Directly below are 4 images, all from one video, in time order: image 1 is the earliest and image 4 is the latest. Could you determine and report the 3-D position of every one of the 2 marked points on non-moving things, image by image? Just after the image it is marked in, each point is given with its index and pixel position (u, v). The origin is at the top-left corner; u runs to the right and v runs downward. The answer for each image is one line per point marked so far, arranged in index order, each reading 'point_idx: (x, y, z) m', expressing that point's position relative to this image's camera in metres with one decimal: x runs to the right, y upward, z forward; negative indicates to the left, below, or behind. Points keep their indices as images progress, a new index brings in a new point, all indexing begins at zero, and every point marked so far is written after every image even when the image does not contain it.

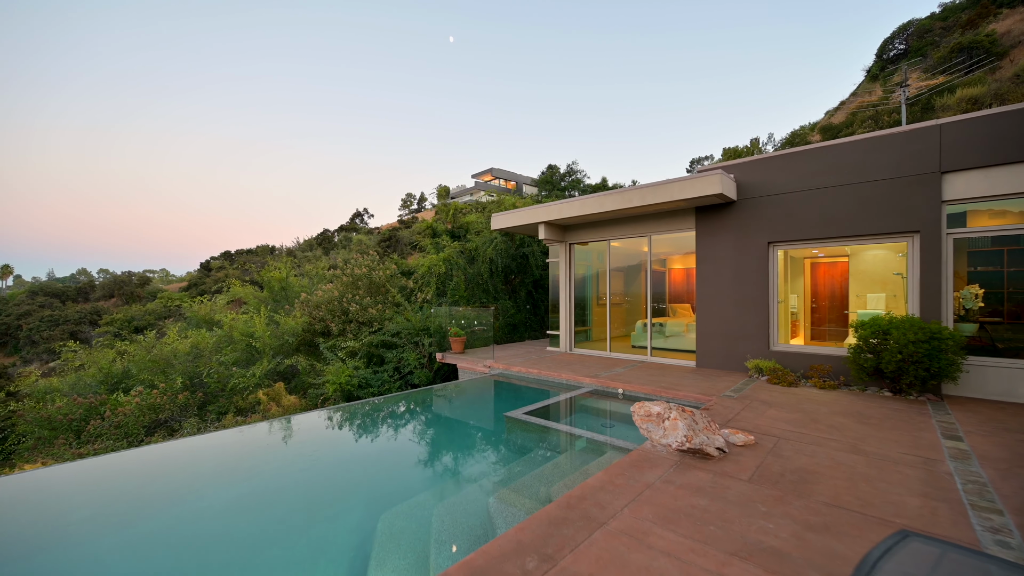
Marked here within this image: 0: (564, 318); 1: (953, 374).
0: (+1.2, -0.7, +8.9) m
1: (+5.1, -1.0, +4.4) m
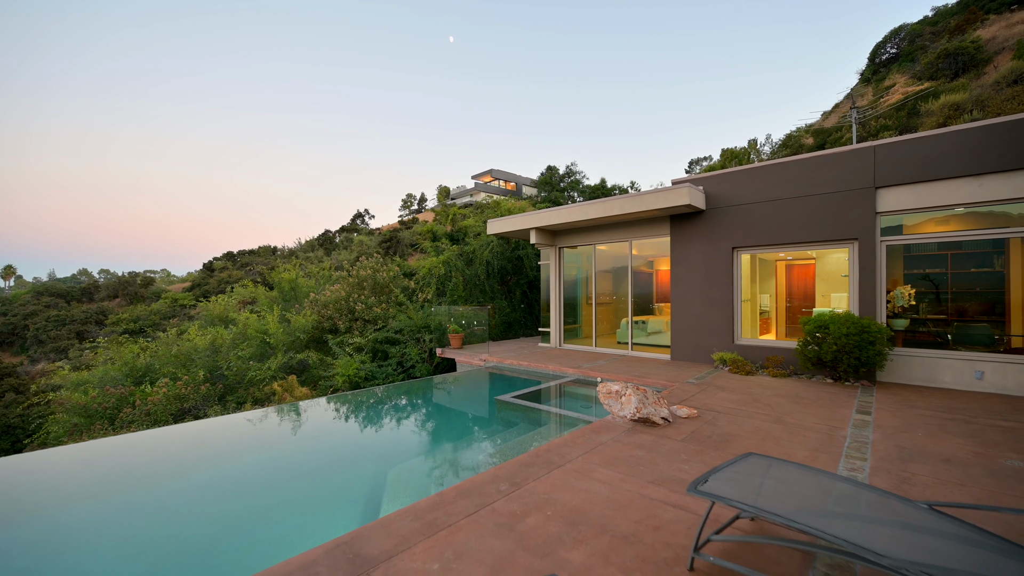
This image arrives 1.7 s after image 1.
0: (+1.1, -0.7, +9.6) m
1: (+5.0, -1.0, +5.1) m
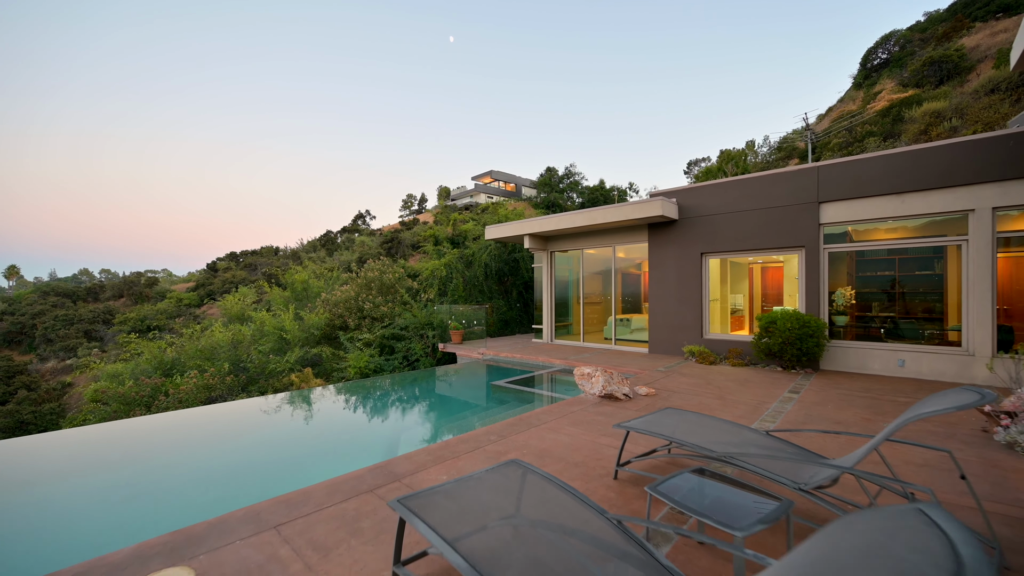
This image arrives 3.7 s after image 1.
0: (+1.0, -0.7, +10.4) m
1: (+4.8, -1.0, +6.0) m
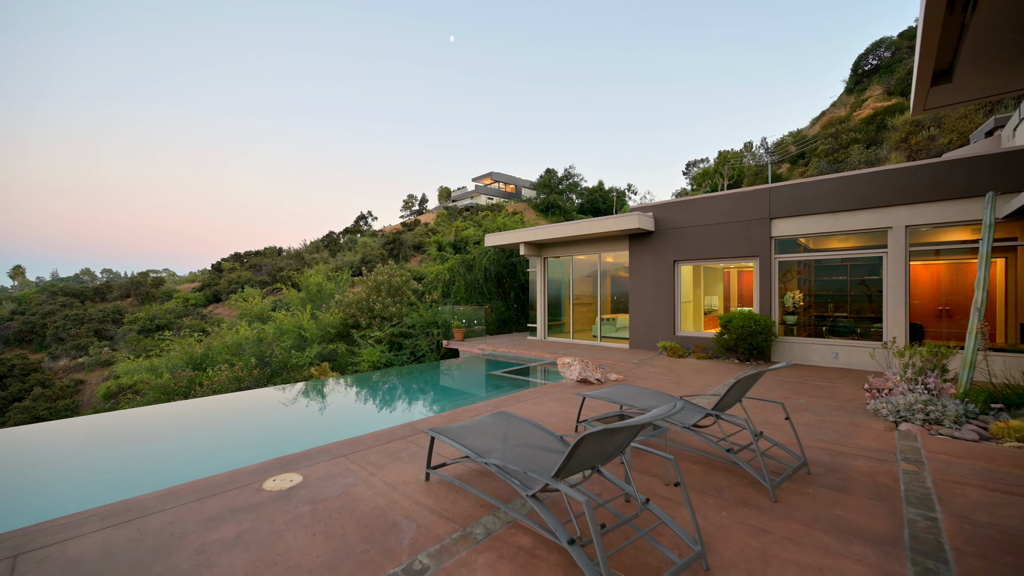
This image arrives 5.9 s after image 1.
0: (+0.9, -0.8, +11.5) m
1: (+4.8, -1.1, +7.1) m
